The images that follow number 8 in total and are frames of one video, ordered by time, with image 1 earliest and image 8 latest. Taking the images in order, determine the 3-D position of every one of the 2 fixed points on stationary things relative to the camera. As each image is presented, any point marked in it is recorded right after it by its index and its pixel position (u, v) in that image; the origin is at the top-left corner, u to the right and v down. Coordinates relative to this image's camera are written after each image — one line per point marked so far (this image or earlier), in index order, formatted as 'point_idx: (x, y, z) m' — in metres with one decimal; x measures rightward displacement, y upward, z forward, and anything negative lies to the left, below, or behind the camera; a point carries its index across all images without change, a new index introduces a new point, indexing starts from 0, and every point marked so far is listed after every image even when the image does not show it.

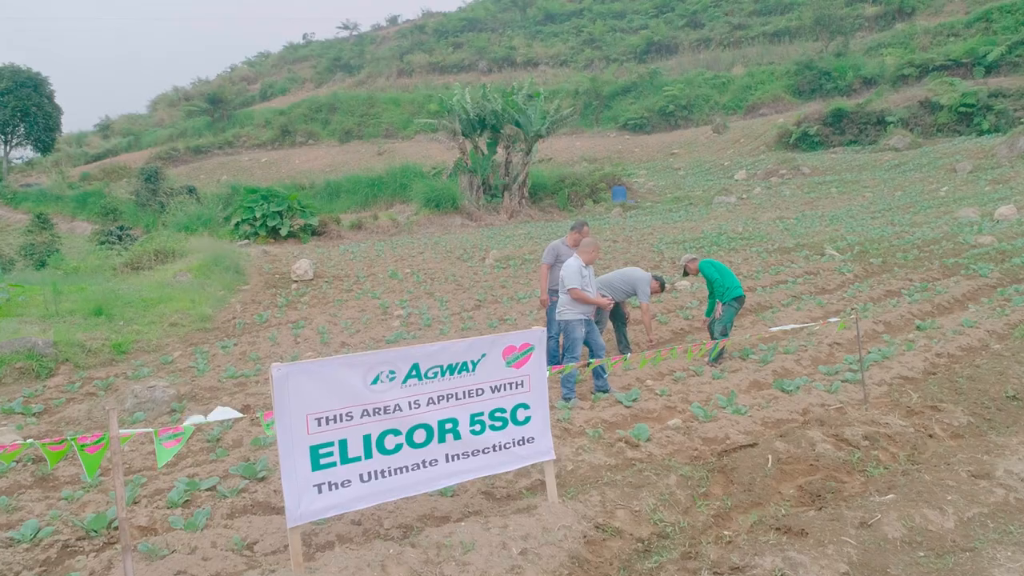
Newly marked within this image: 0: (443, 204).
0: (-1.7, +2.1, +19.5) m
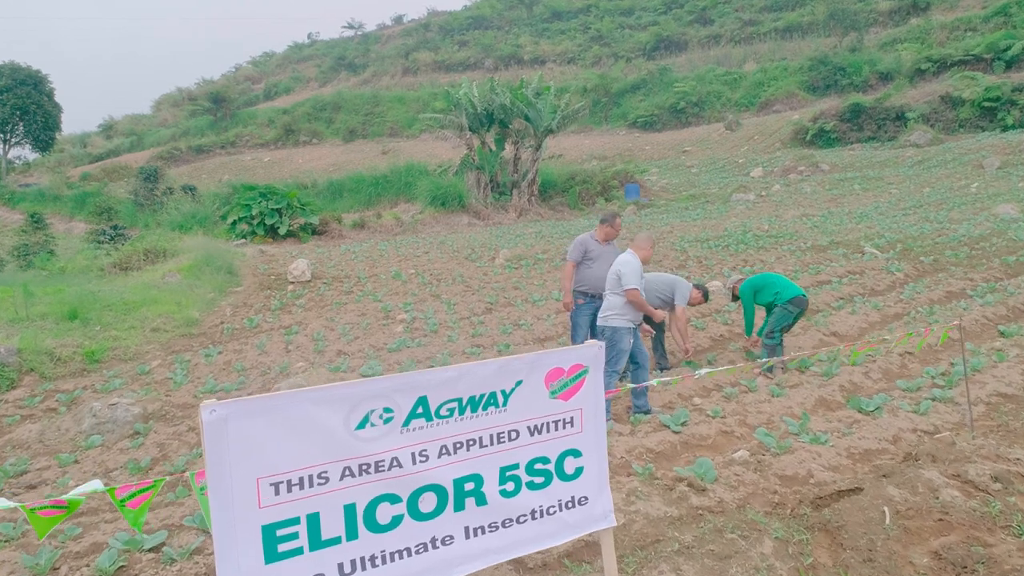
0: (-1.5, +2.0, +18.5) m
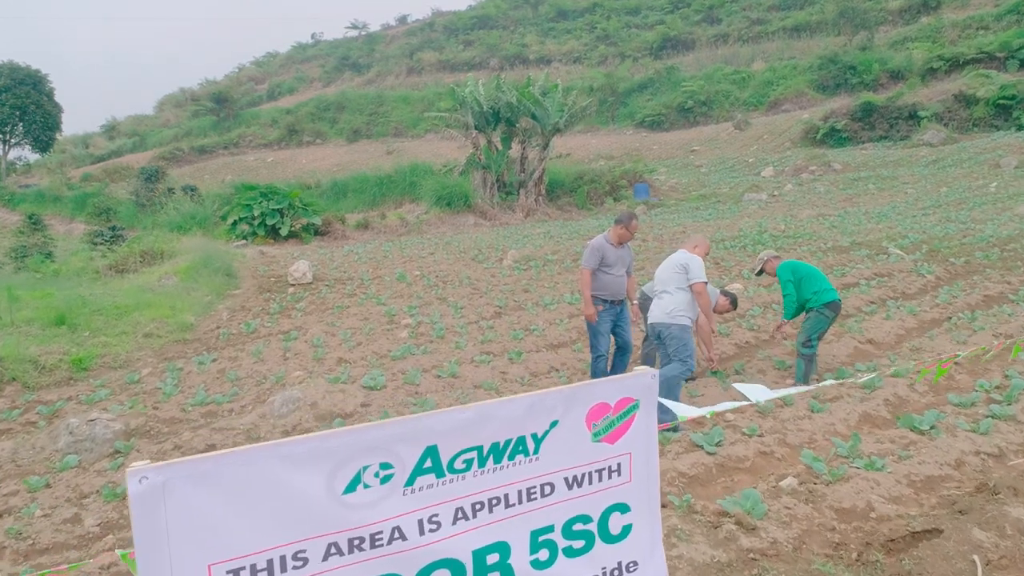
0: (-1.3, +2.0, +18.0) m
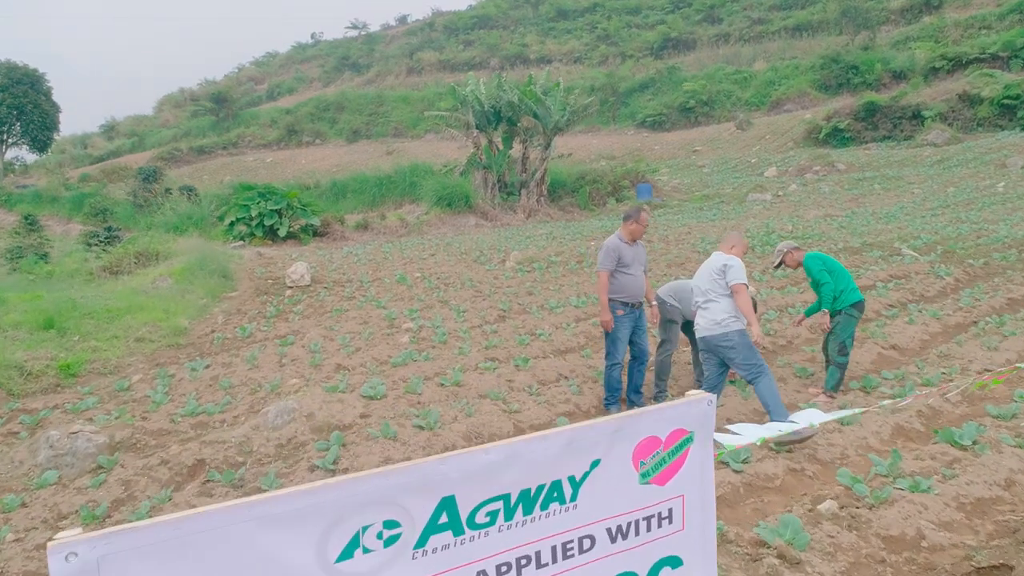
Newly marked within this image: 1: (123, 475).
0: (-1.3, +1.9, +17.7) m
1: (-2.4, -1.1, +4.9) m
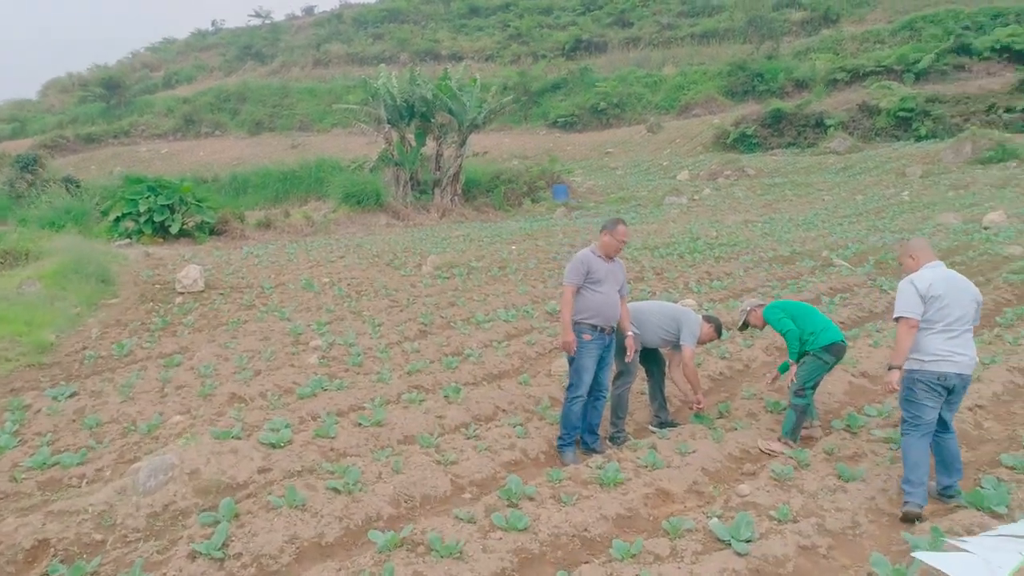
0: (-3.0, +1.8, +16.5) m
1: (-2.7, -1.3, +3.6) m
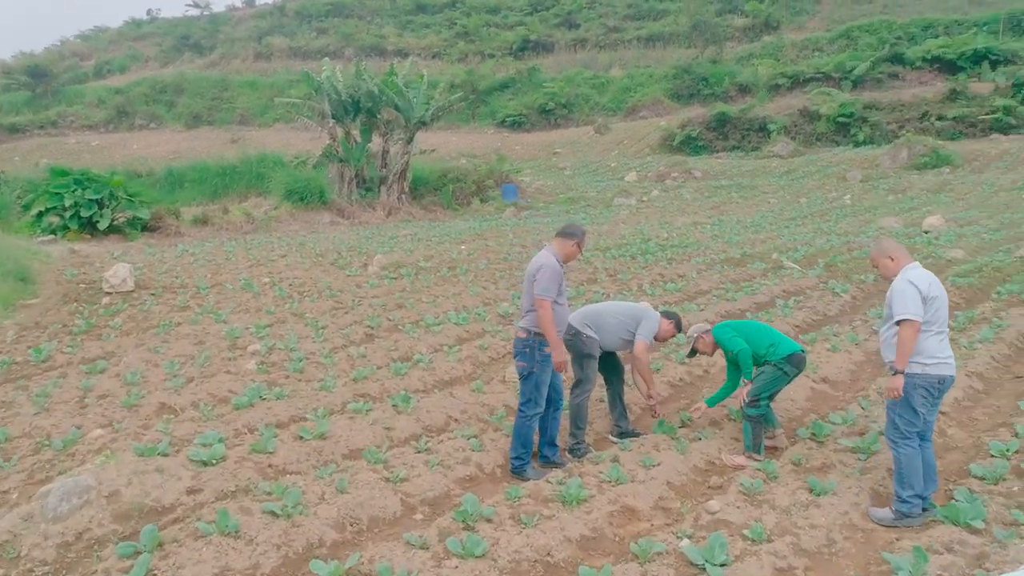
0: (-4.1, +1.8, +16.0) m
1: (-2.8, -1.3, +3.1) m
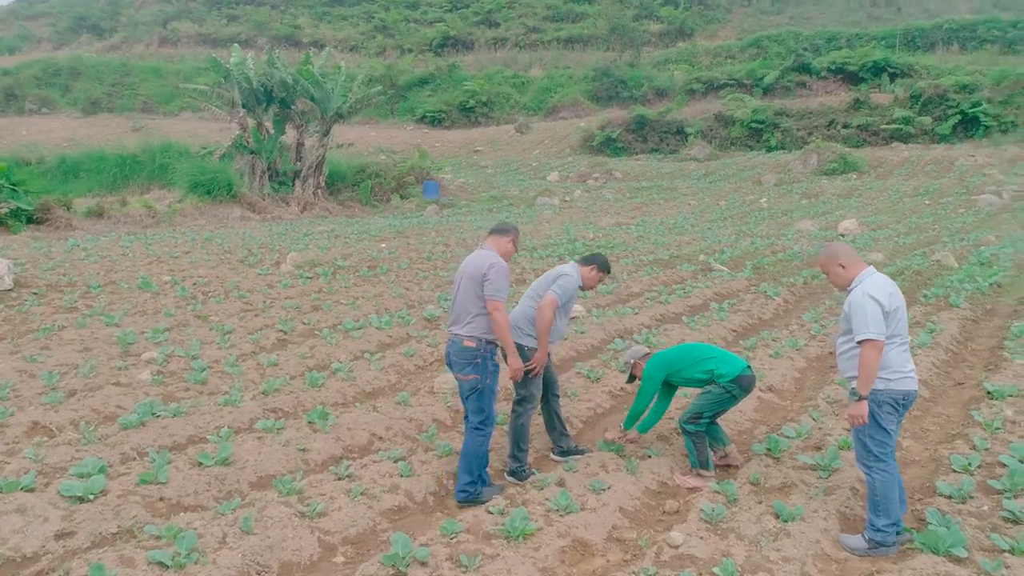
0: (-5.6, +1.9, +15.0) m
1: (-3.0, -1.3, +2.3) m
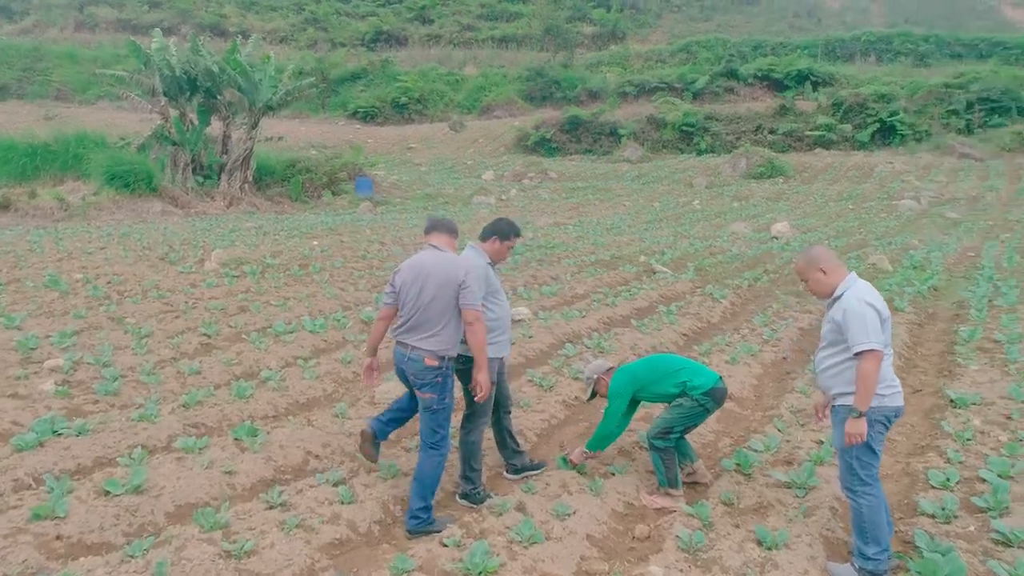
0: (-6.7, +1.9, +14.0) m
1: (-3.1, -1.3, +1.7) m
